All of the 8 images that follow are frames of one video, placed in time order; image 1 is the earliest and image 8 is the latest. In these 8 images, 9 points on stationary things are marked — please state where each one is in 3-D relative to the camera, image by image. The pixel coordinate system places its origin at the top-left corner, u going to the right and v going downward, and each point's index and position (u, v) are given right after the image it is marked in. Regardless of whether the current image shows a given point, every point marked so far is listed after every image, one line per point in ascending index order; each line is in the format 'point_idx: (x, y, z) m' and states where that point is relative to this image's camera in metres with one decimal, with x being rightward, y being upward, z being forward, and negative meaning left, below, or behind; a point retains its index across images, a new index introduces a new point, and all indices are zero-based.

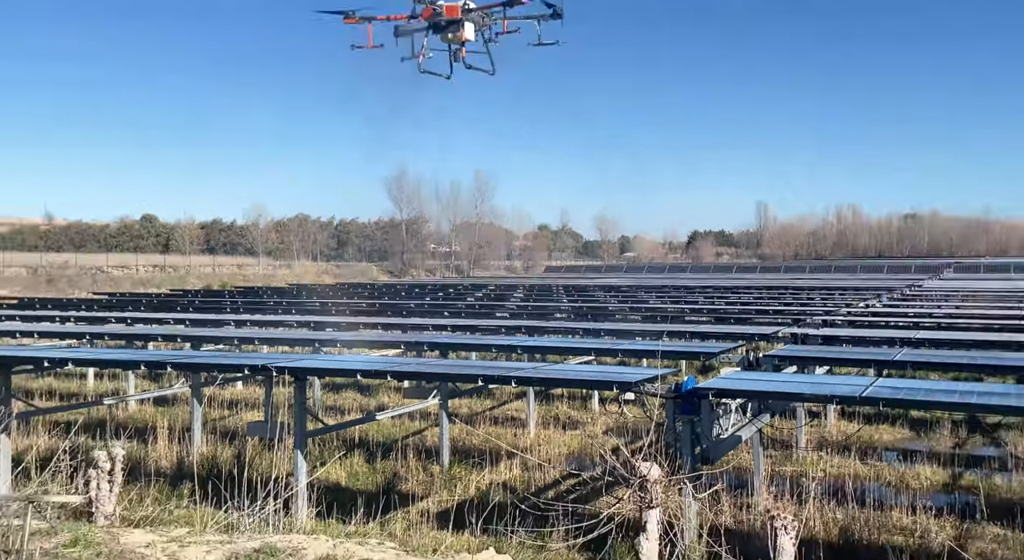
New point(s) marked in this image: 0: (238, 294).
0: (-4.2, -0.2, +15.5) m
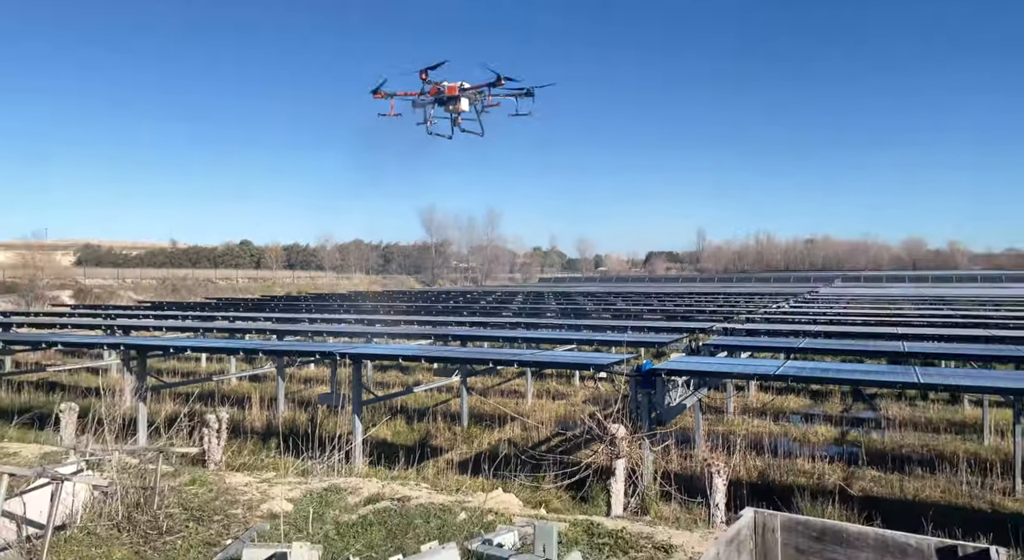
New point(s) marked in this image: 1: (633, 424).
0: (-4.4, -0.4, +18.4) m
1: (+1.1, -1.3, +7.7) m
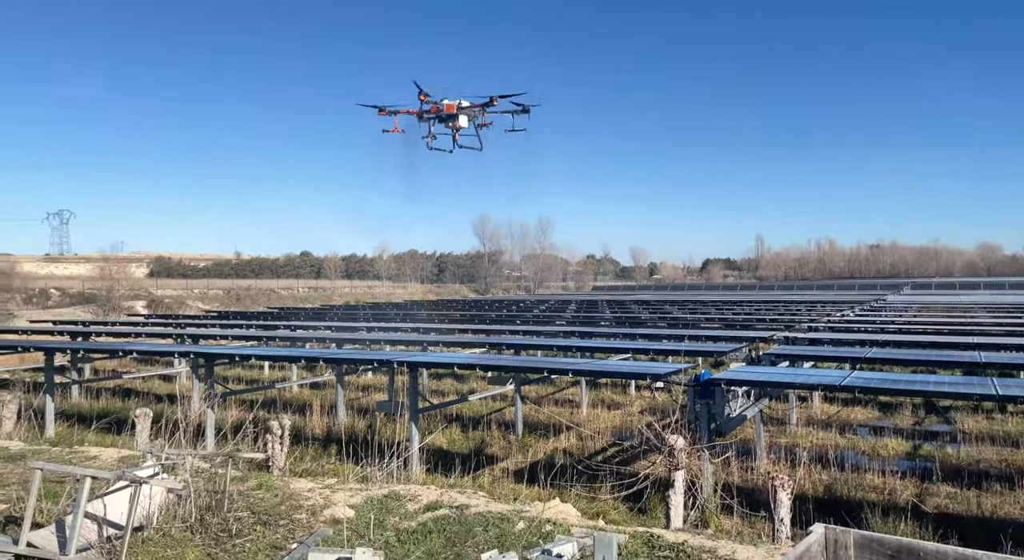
0: (-3.2, -0.6, +18.7) m
1: (+1.6, -1.4, +7.6) m
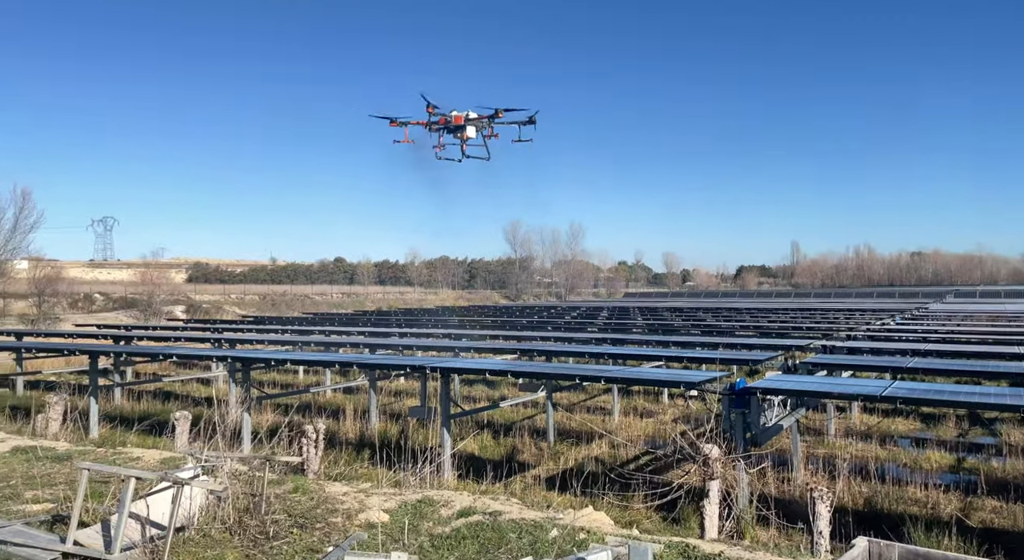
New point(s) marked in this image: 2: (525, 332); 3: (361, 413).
0: (-2.5, -0.7, +18.8) m
1: (+2.0, -1.5, +7.6) m
2: (+0.2, -0.9, +15.0) m
3: (-2.2, -1.9, +12.4) m
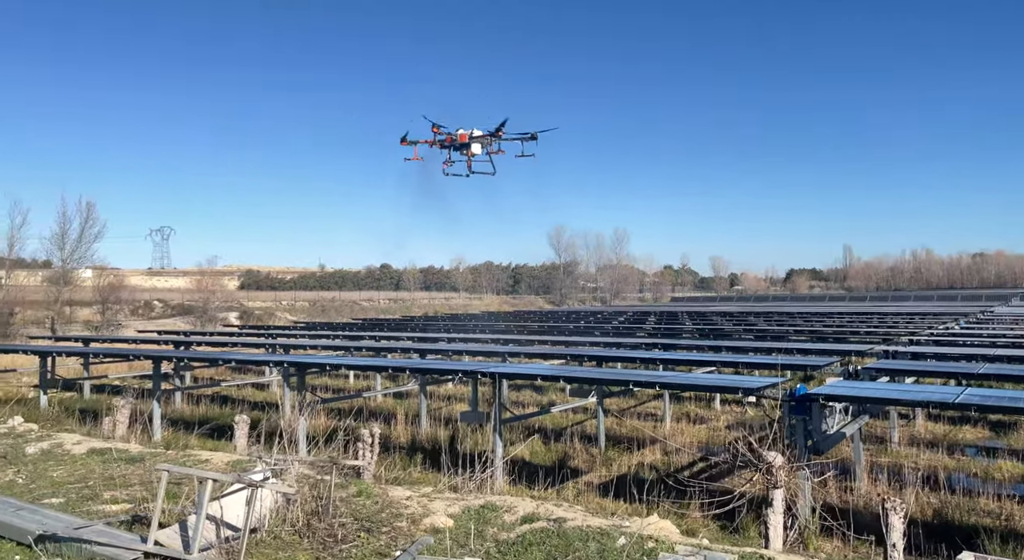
0: (-1.5, -0.8, +18.9) m
1: (+2.5, -1.5, +7.5) m
2: (+1.1, -1.0, +14.9) m
3: (-1.5, -2.0, +12.5) m
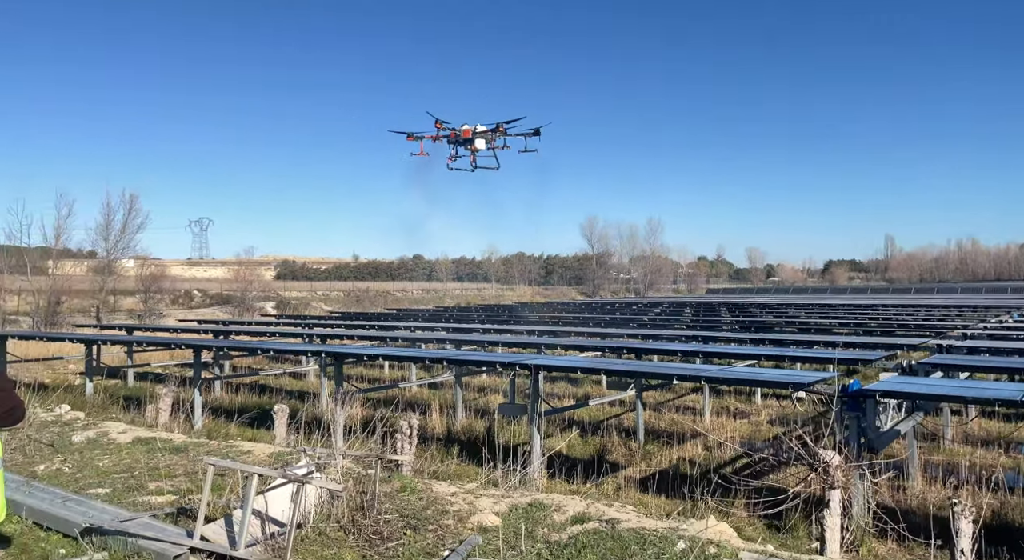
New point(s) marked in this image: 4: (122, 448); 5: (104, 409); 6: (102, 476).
0: (-0.7, -0.6, +18.8) m
1: (+2.8, -1.4, +7.2) m
2: (+1.7, -0.8, +14.7) m
3: (-1.0, -1.9, +12.4) m
4: (-3.6, -1.6, +8.0) m
5: (-5.0, -1.6, +10.4) m
6: (-3.4, -1.6, +7.0) m
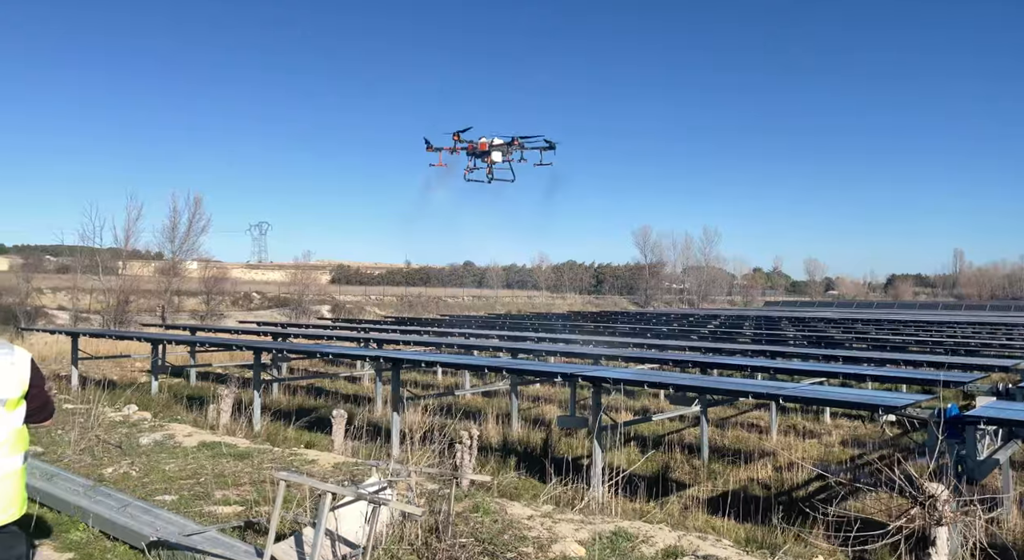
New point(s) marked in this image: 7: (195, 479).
0: (+0.4, -0.8, +18.5) m
1: (+3.4, -1.6, +6.8) m
2: (+2.6, -1.0, +14.3) m
3: (-0.2, -2.0, +12.1) m
4: (-3.0, -1.6, +7.8) m
5: (-4.2, -1.6, +10.3) m
6: (-2.8, -1.6, +6.8) m
7: (-2.6, -1.6, +6.8) m
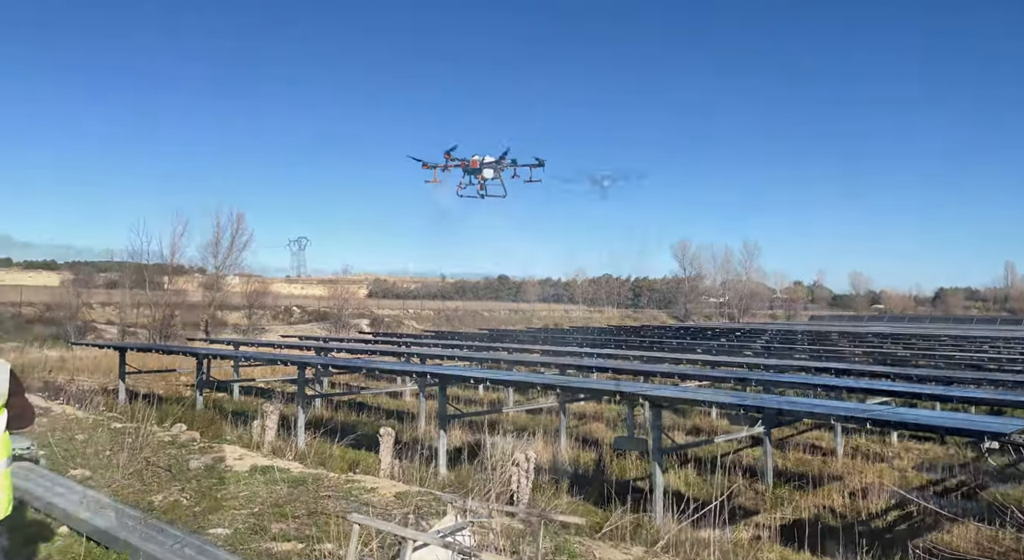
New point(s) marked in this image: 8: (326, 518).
0: (+1.2, -1.1, +18.1) m
1: (+3.9, -1.7, +6.3) m
2: (+3.4, -1.2, +13.9) m
3: (+0.5, -2.2, +11.7) m
4: (-2.5, -1.7, +7.5) m
5: (-3.6, -1.7, +10.0) m
6: (-2.3, -1.7, +6.5) m
7: (-2.1, -1.7, +6.5) m
8: (-1.4, -1.7, +6.2) m
